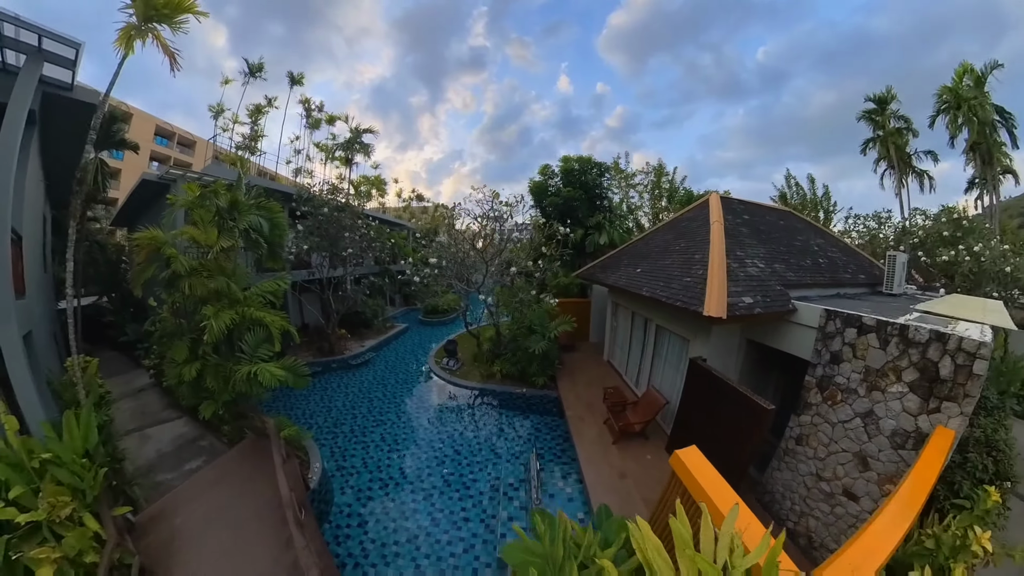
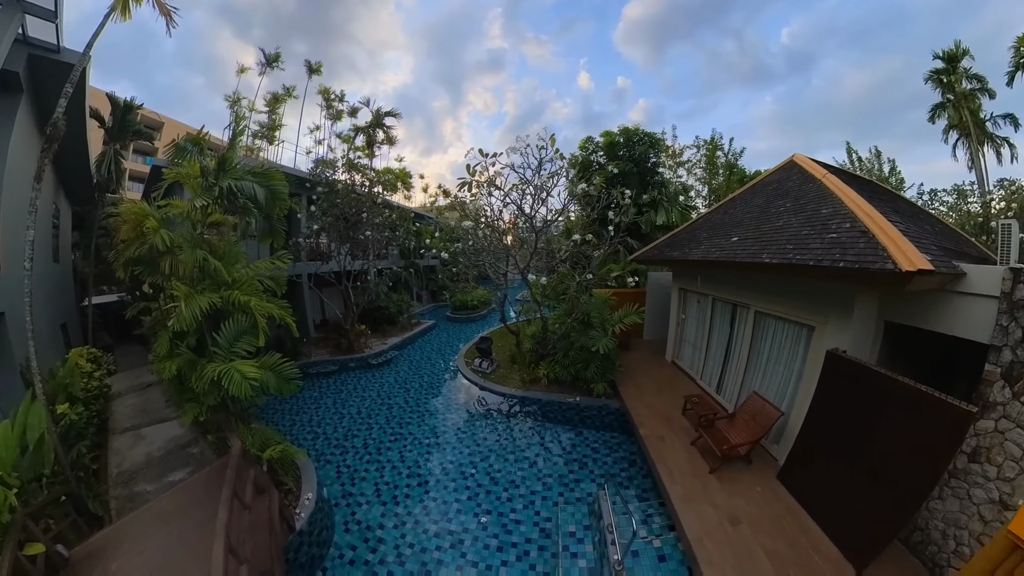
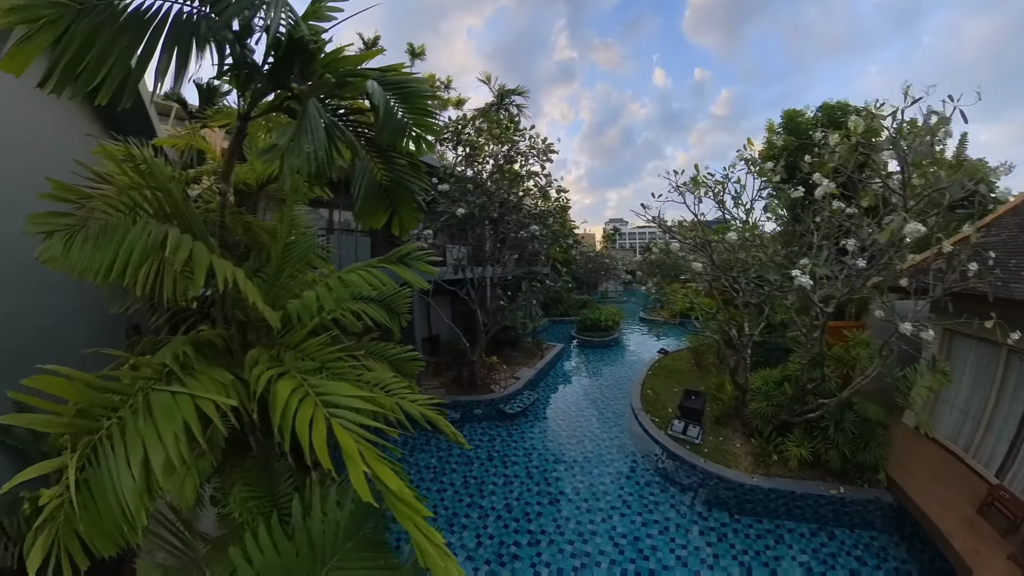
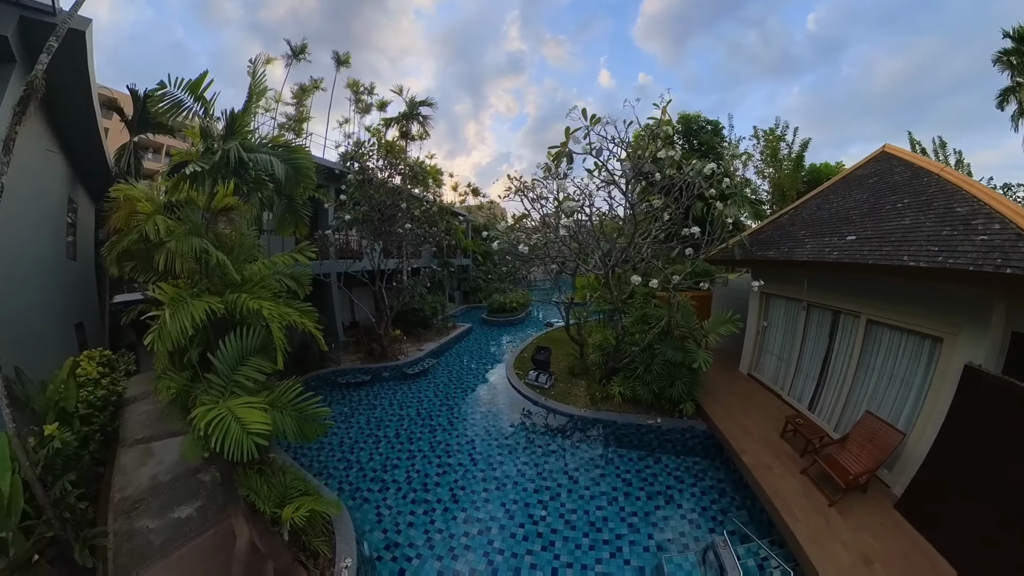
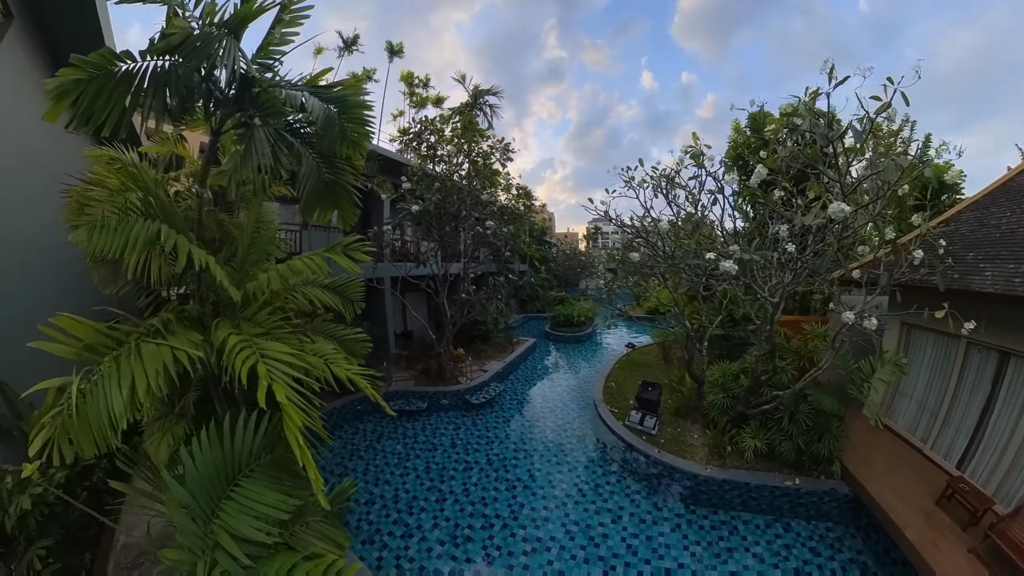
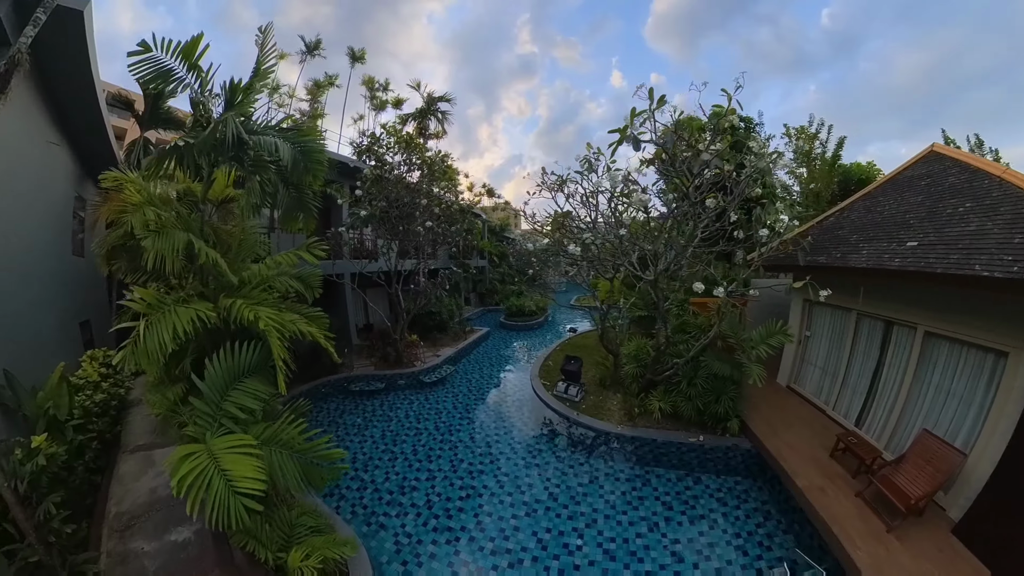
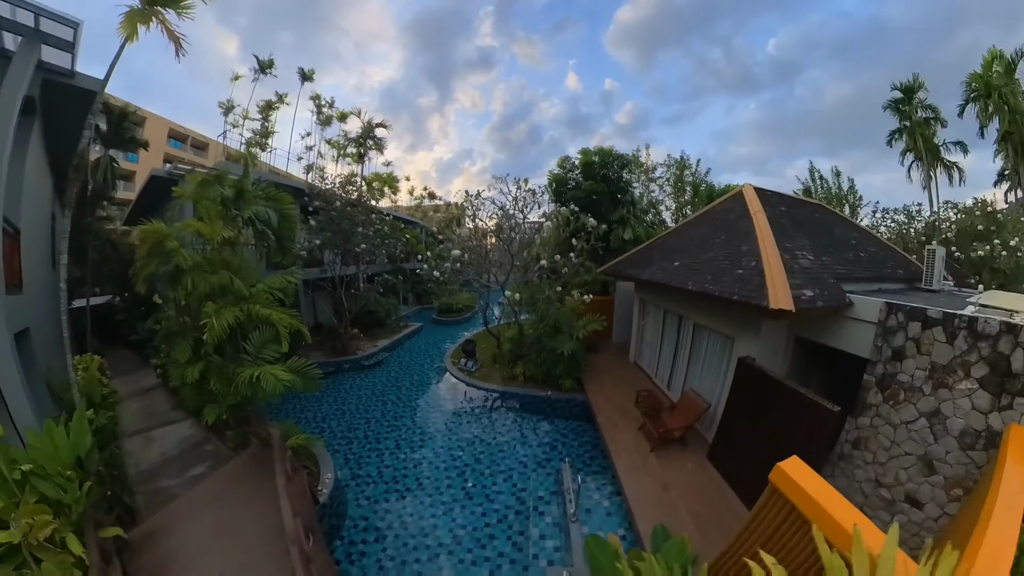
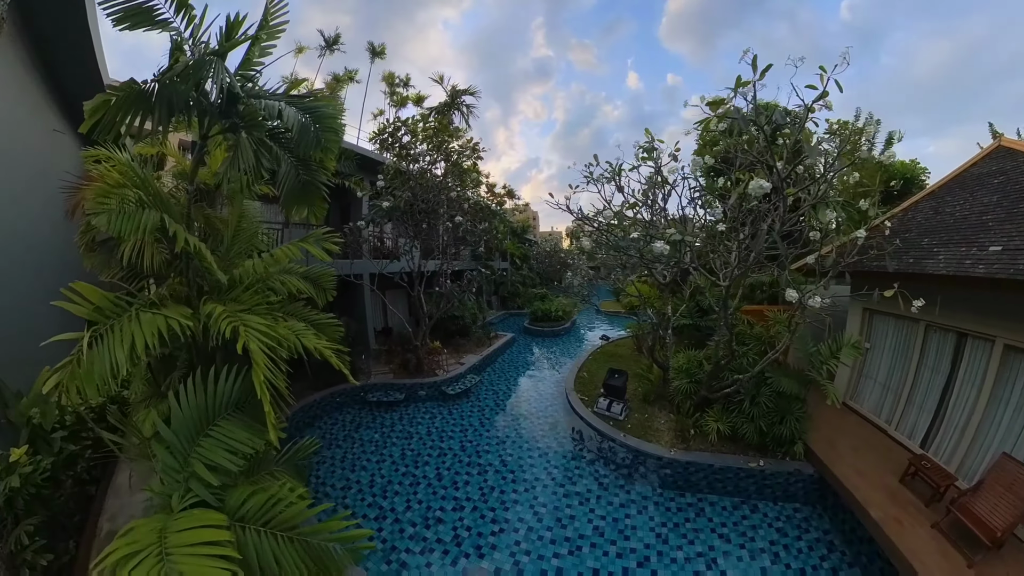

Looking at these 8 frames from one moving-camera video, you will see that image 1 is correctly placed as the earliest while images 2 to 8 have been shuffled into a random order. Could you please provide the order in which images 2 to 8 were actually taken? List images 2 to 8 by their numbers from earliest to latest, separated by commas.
7, 2, 4, 6, 8, 5, 3
